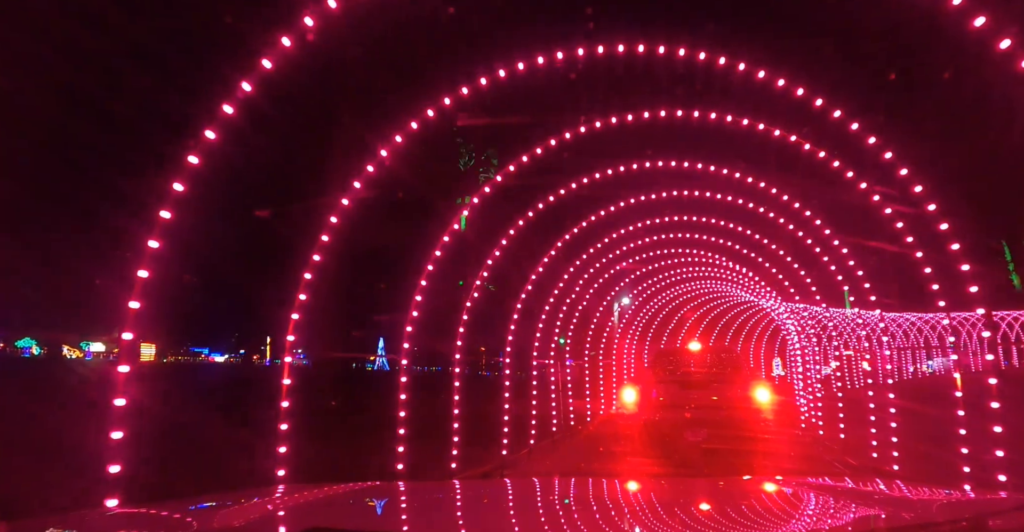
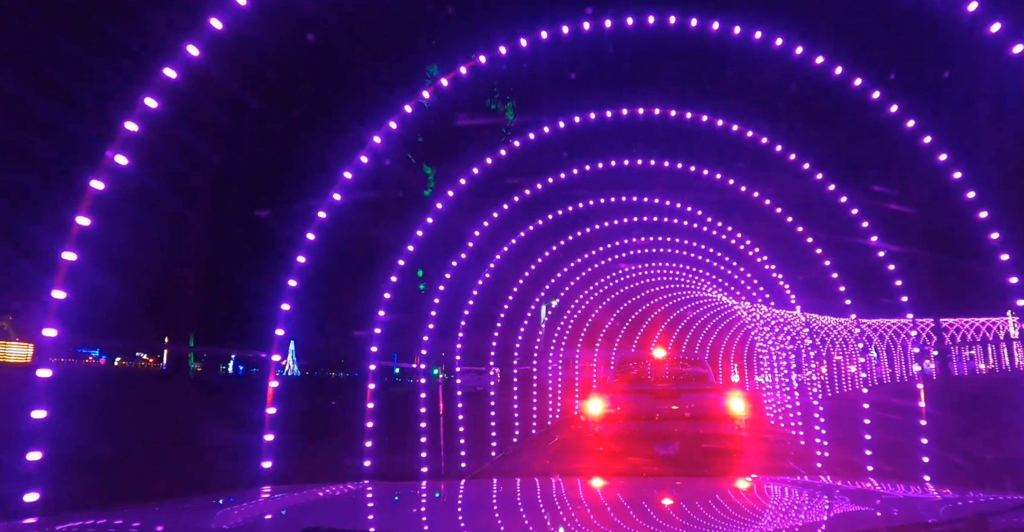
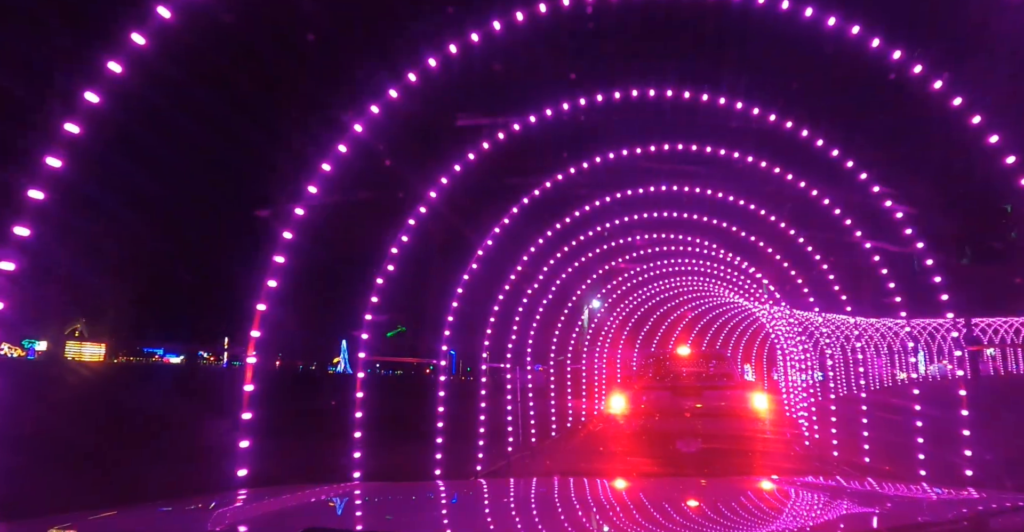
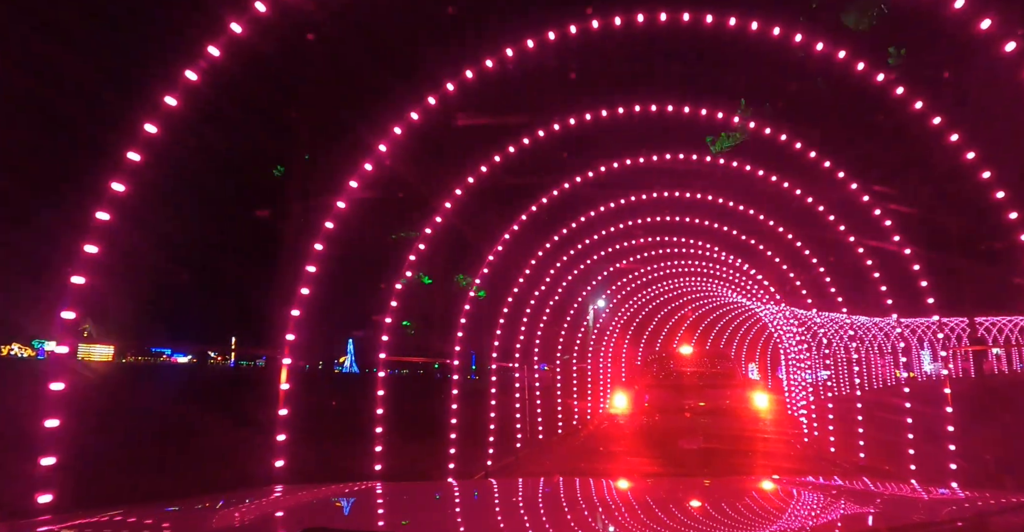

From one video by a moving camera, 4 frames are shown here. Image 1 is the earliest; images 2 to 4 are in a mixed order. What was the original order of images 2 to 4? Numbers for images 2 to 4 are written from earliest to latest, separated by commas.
4, 3, 2
